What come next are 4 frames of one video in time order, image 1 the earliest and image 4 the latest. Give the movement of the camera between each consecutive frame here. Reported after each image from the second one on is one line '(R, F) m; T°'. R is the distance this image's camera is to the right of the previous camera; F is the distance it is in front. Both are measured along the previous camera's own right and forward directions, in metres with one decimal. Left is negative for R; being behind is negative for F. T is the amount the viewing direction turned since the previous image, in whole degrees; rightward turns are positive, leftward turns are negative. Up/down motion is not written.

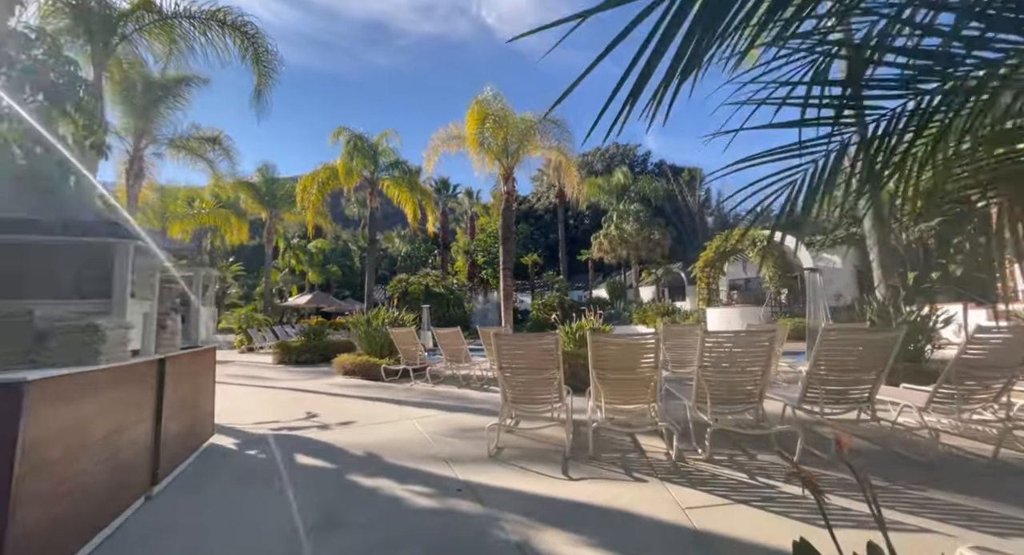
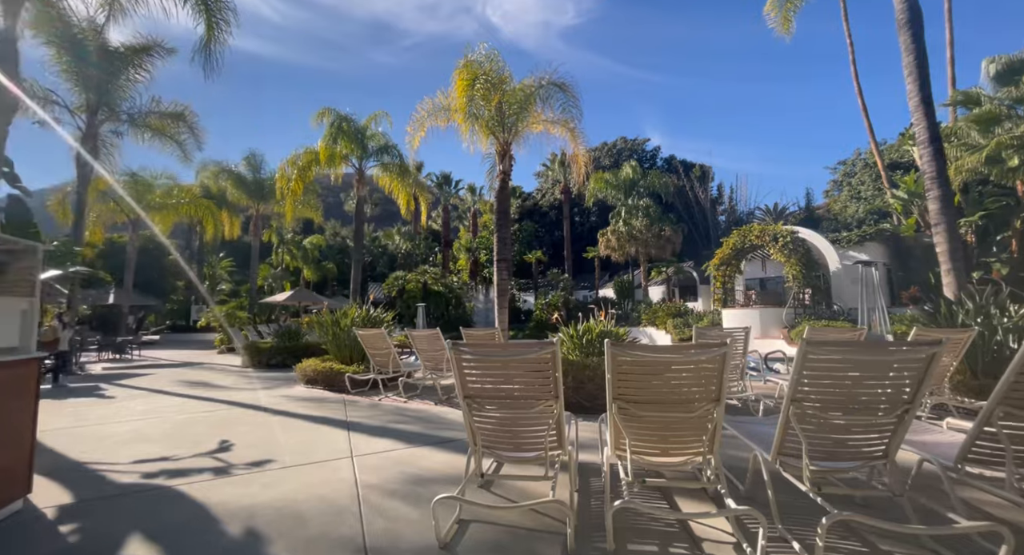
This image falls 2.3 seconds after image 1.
(+0.2, +1.5) m; 0°
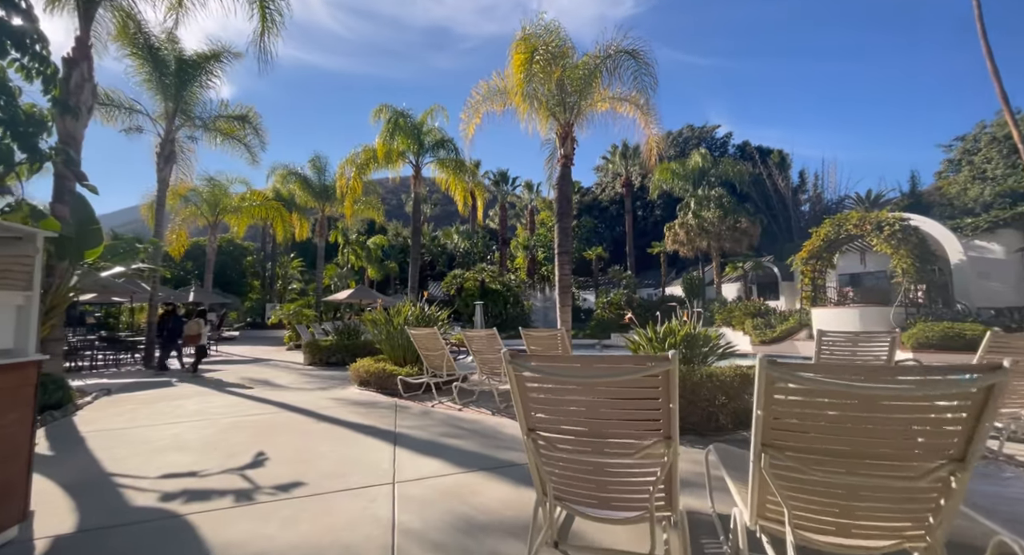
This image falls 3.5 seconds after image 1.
(-0.1, +0.8) m; -7°
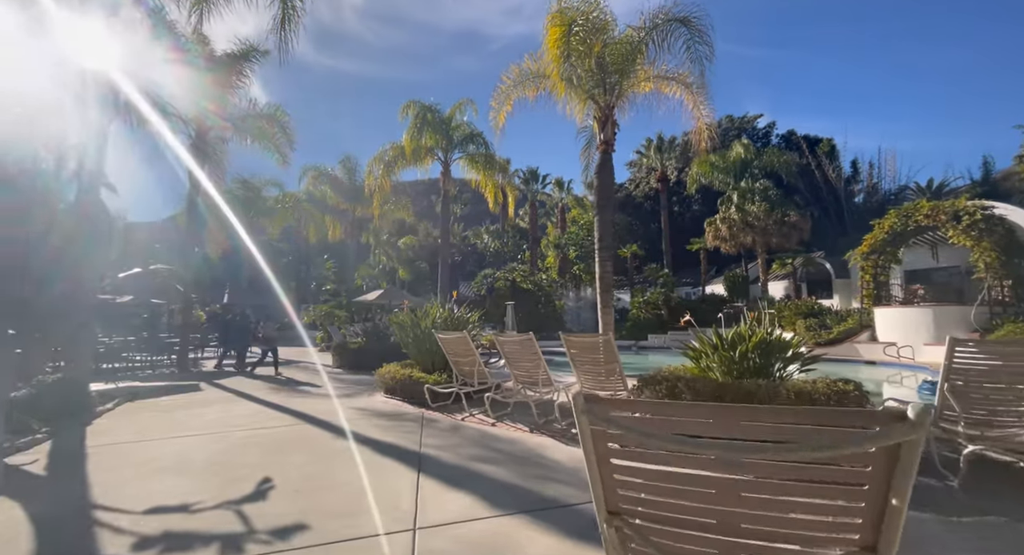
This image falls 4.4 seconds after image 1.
(-0.1, +0.7) m; -4°
